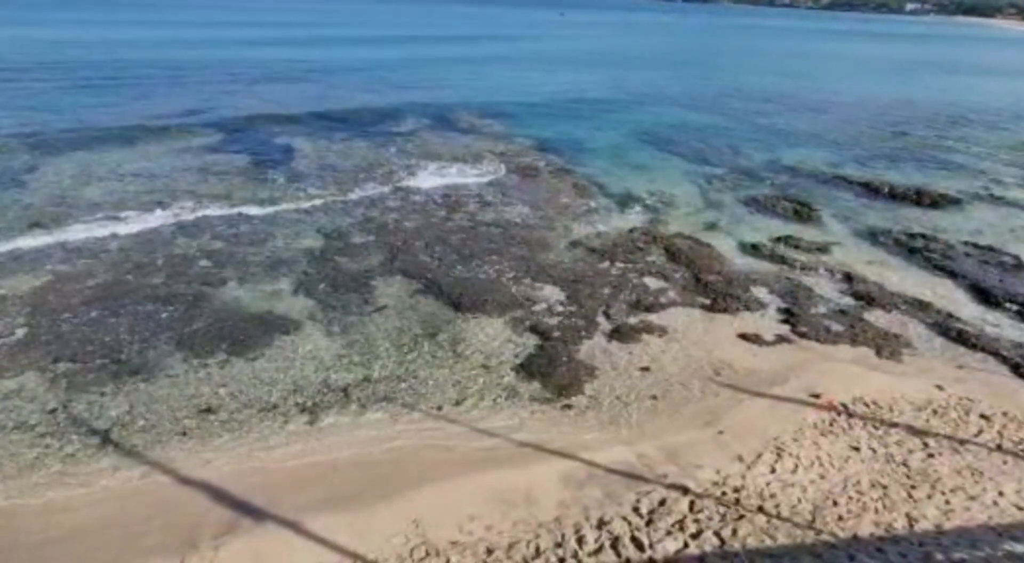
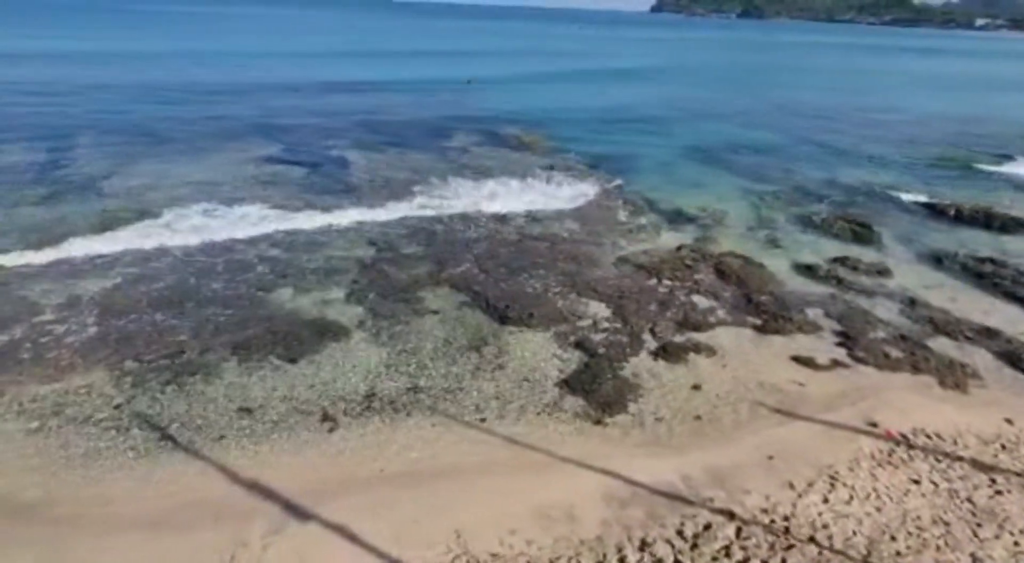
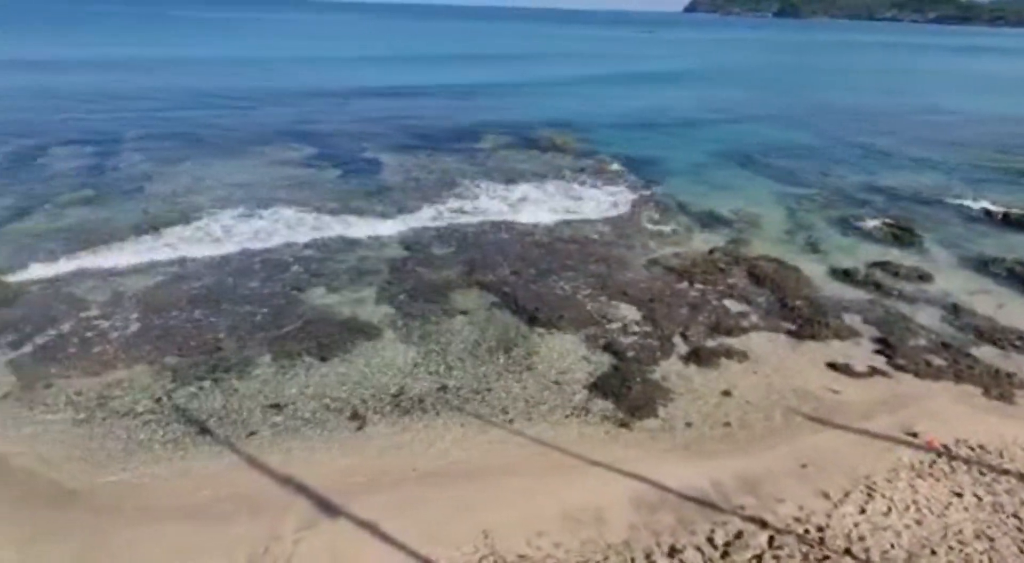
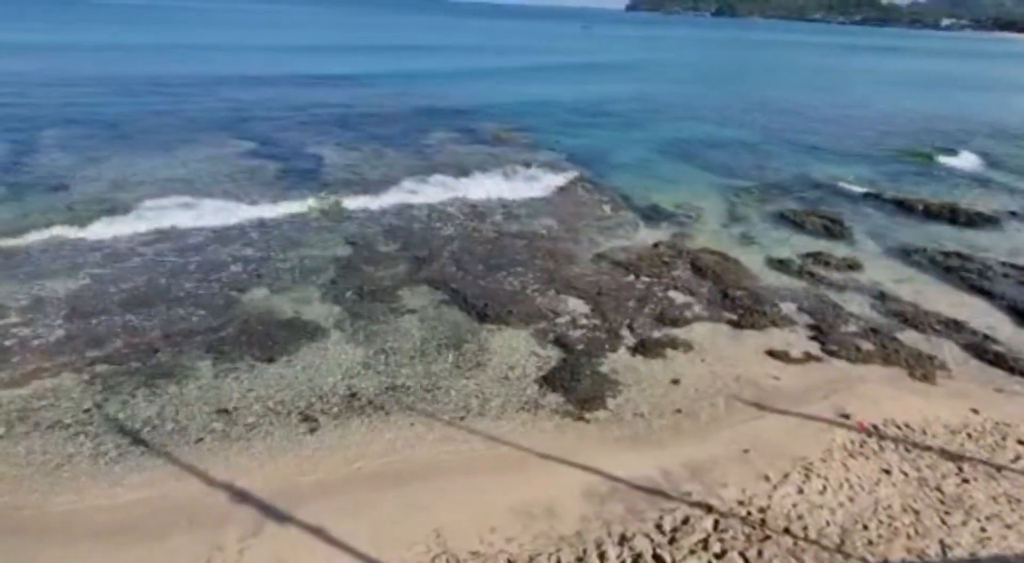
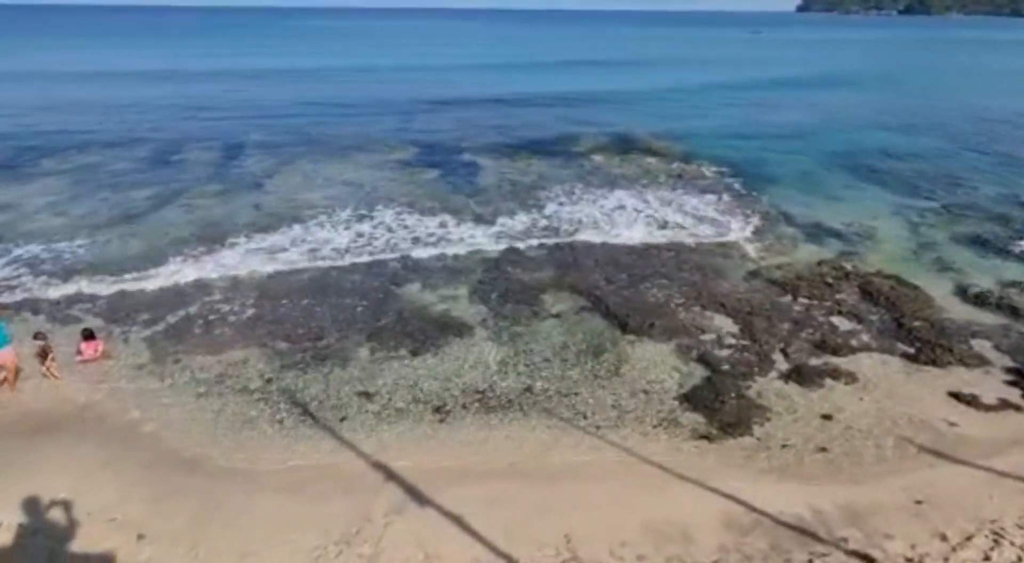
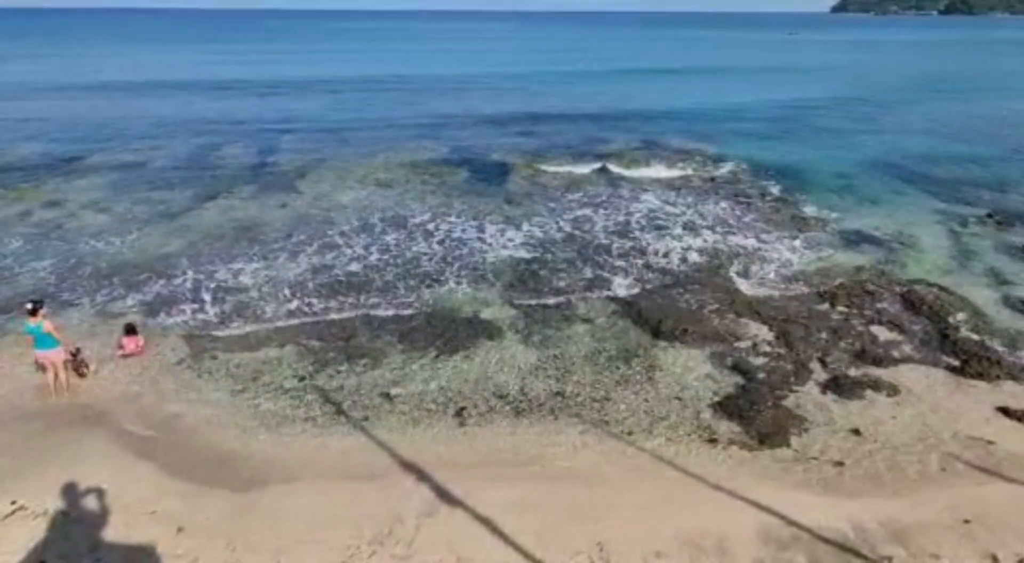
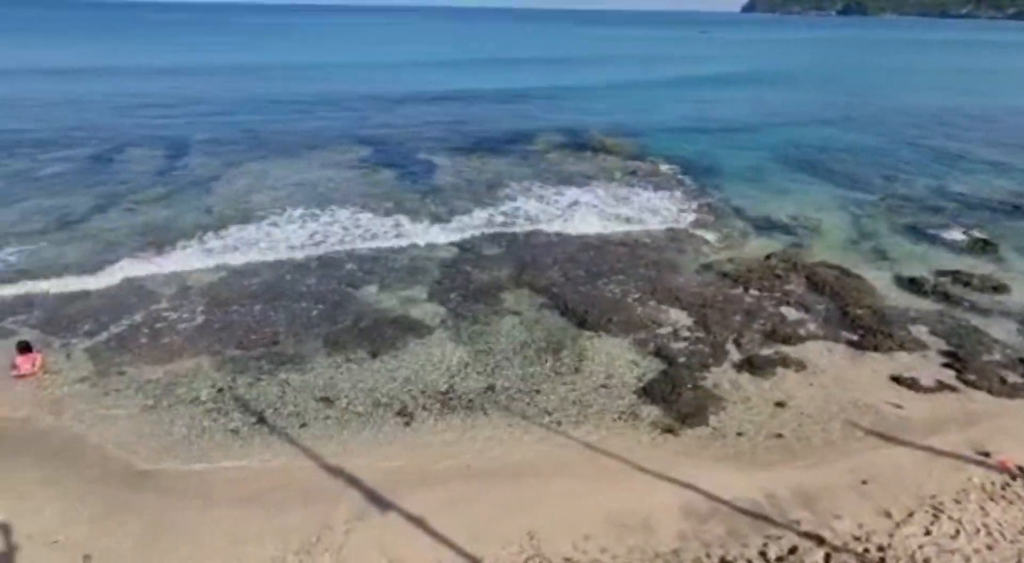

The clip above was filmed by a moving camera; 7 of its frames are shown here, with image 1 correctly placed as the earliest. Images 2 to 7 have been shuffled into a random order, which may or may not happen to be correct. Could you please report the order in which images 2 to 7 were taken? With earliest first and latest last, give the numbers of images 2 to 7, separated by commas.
4, 2, 3, 7, 5, 6
